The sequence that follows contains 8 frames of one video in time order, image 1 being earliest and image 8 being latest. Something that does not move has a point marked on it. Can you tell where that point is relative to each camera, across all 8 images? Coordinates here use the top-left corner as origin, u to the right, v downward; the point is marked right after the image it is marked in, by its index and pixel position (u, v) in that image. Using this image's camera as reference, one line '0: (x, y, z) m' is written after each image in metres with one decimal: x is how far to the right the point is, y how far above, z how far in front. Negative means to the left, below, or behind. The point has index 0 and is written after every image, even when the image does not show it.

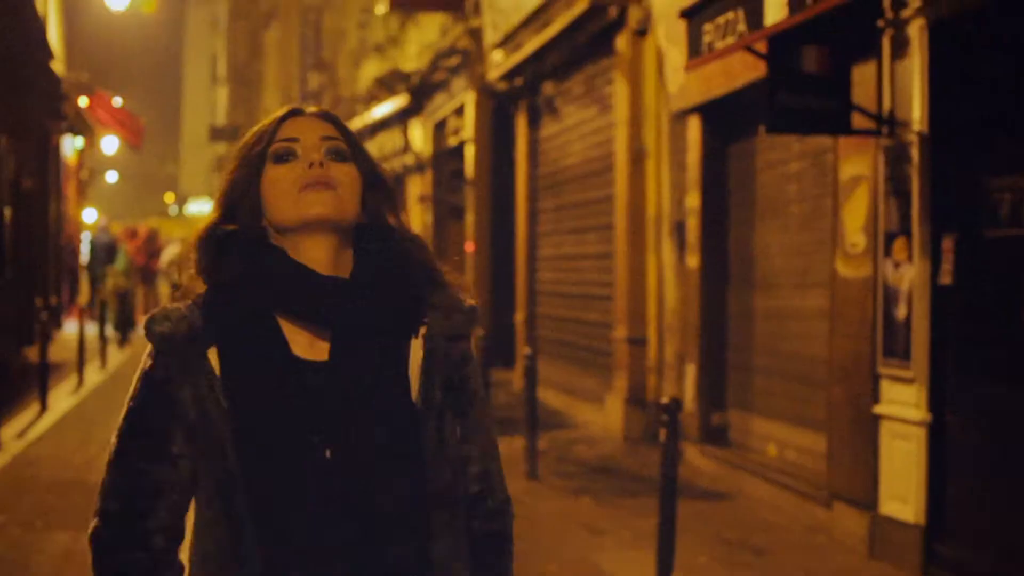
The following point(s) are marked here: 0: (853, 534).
0: (+1.5, -1.1, +6.5) m
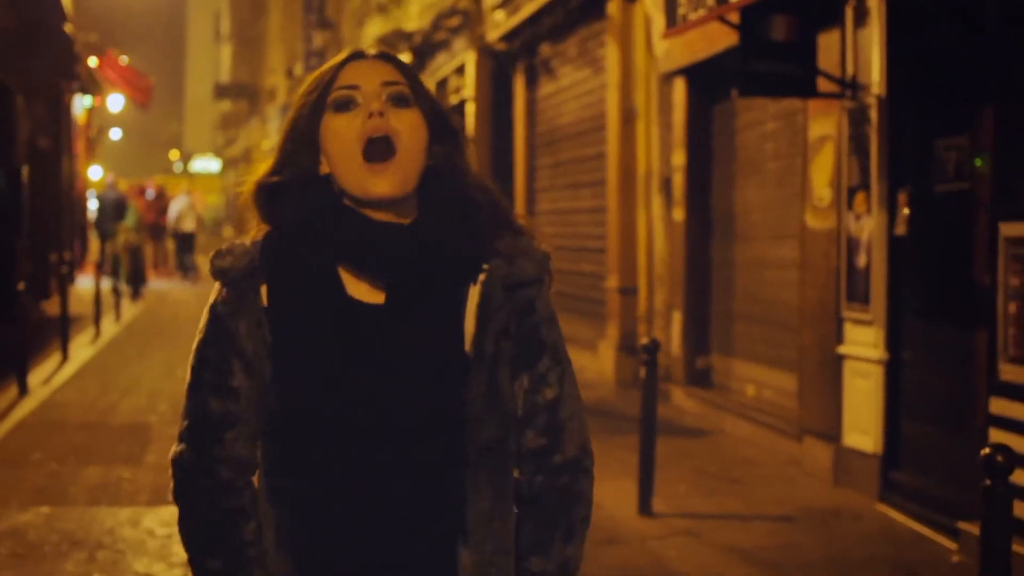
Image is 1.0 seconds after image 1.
0: (+1.5, -0.8, +7.1) m
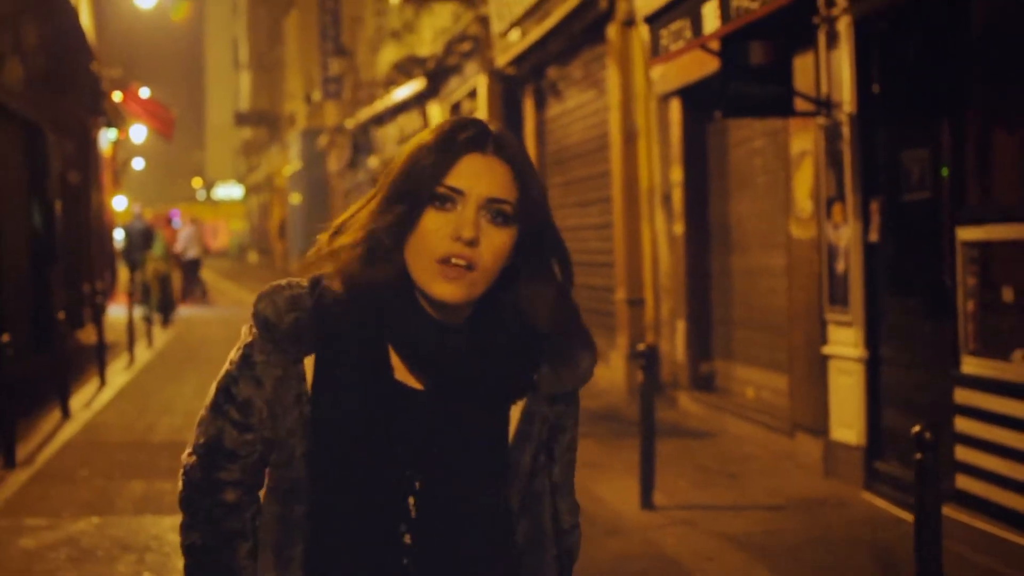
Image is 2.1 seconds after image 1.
0: (+1.5, -0.9, +7.6) m
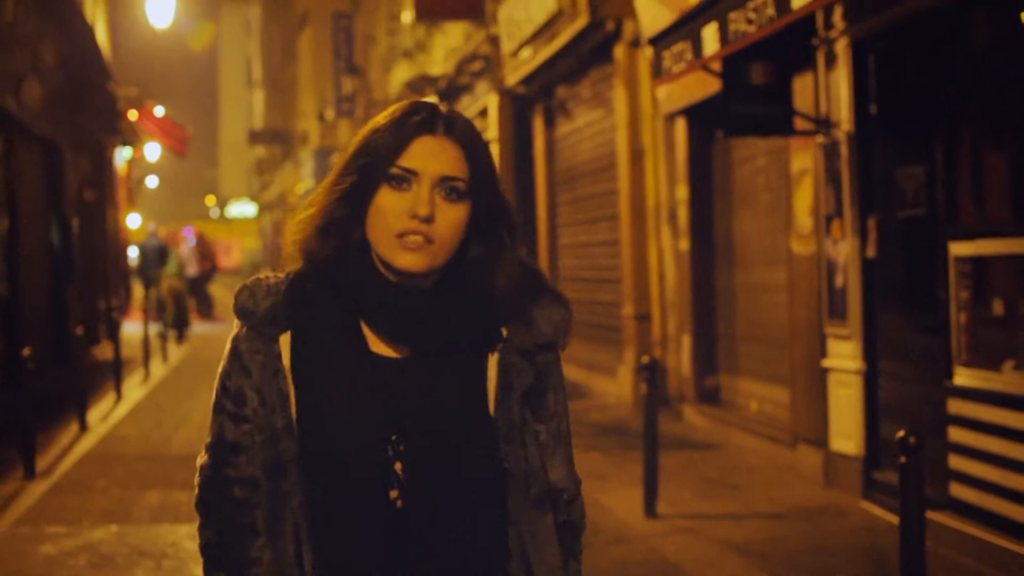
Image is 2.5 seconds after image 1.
0: (+1.6, -0.9, +7.8) m
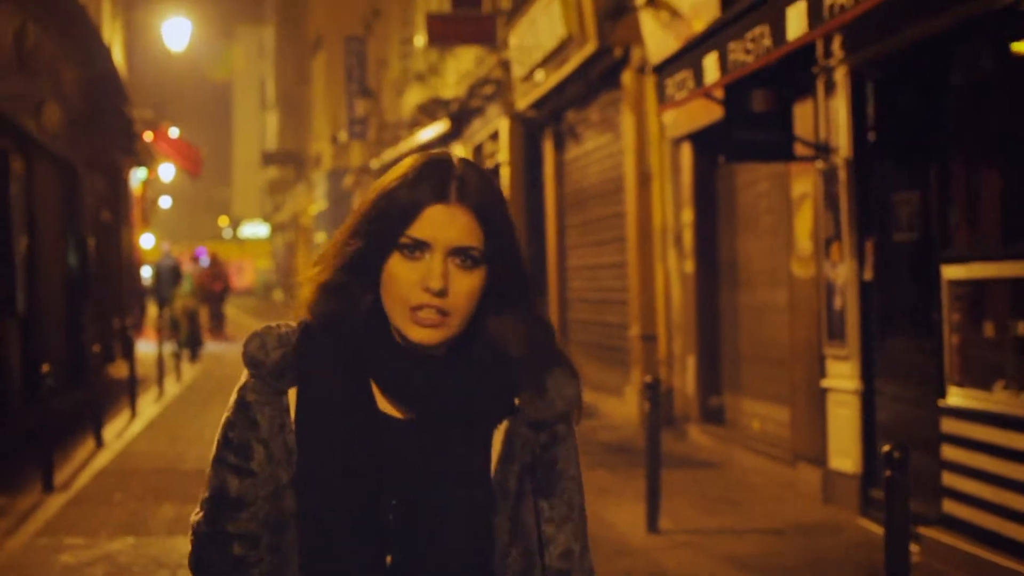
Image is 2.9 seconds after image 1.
0: (+1.6, -1.1, +7.9) m
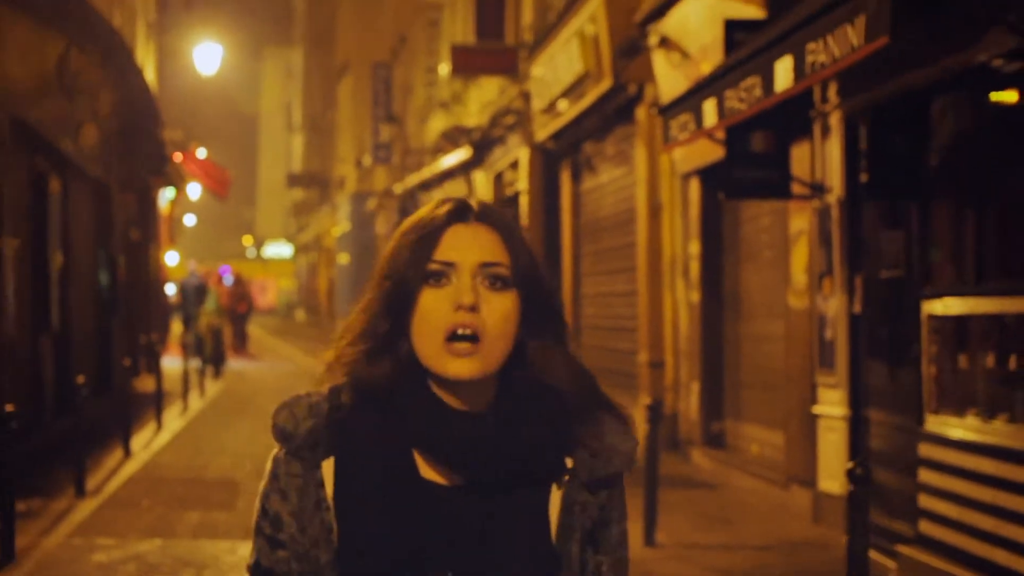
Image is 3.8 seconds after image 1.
0: (+1.6, -1.2, +8.4) m
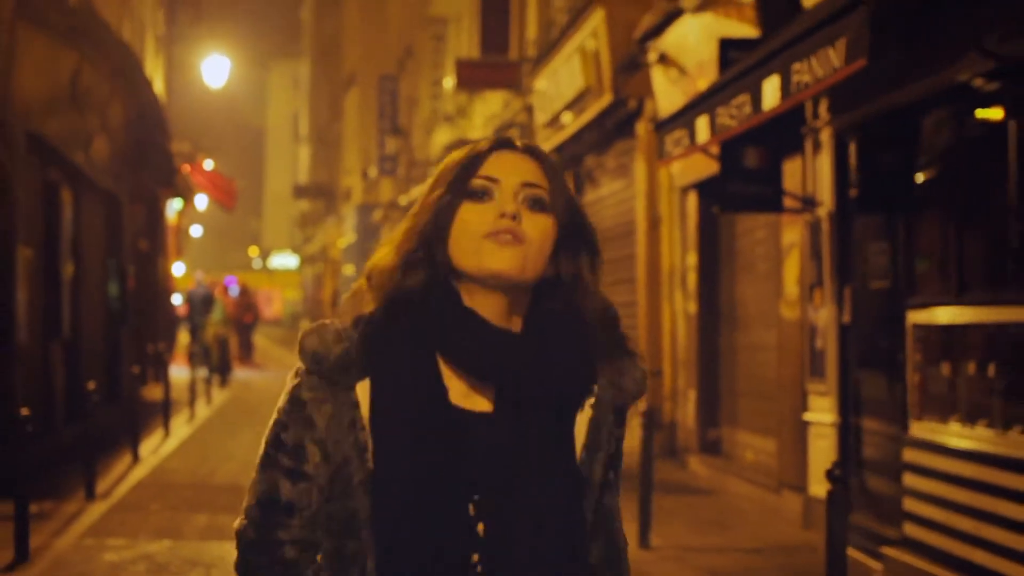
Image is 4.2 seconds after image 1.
0: (+1.6, -1.3, +8.6) m
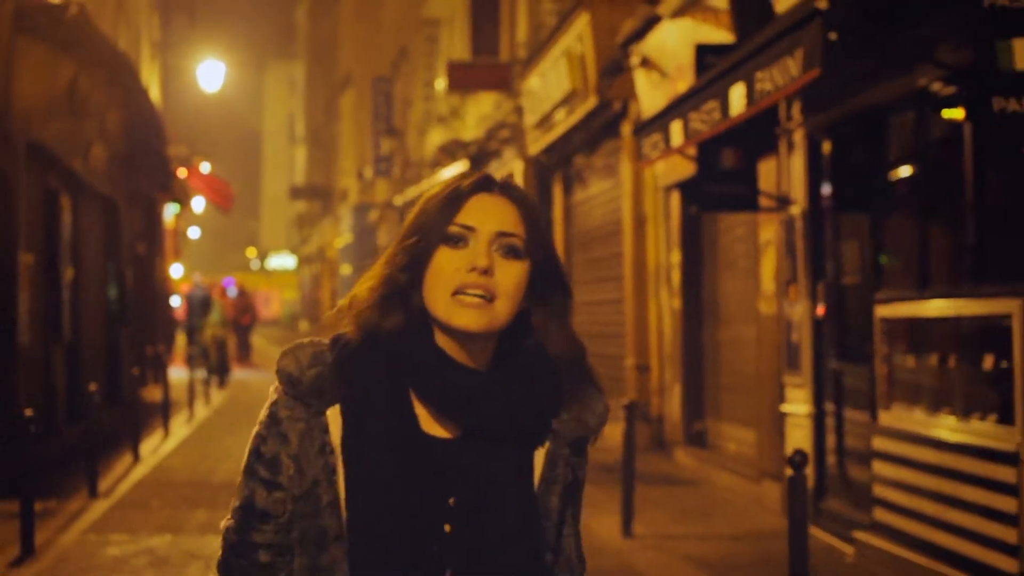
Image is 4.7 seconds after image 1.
0: (+1.6, -1.3, +8.9) m
